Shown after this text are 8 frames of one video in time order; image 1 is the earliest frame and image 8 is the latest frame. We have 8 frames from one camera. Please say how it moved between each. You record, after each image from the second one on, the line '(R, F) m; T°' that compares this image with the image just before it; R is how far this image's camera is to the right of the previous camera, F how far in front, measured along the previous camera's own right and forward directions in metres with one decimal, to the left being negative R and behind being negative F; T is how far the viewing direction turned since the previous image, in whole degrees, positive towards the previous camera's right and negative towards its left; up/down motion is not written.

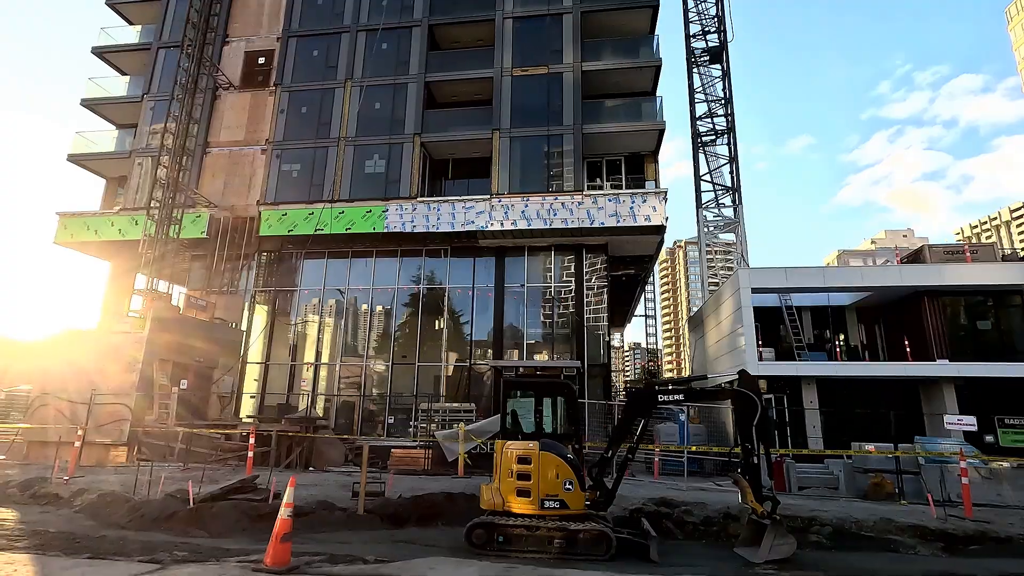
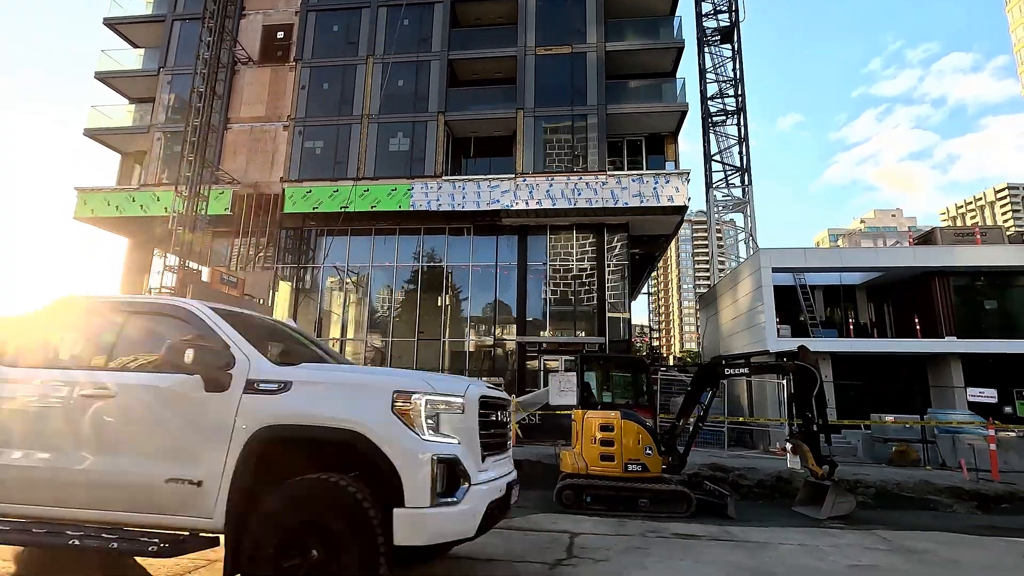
(-1.4, -0.5) m; +1°
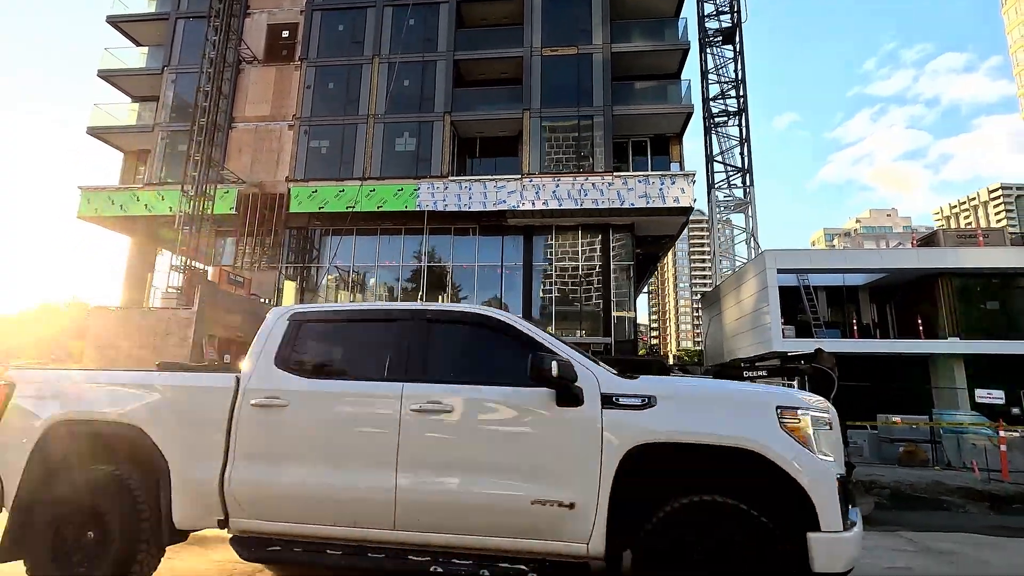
(-0.4, -0.1) m; 0°
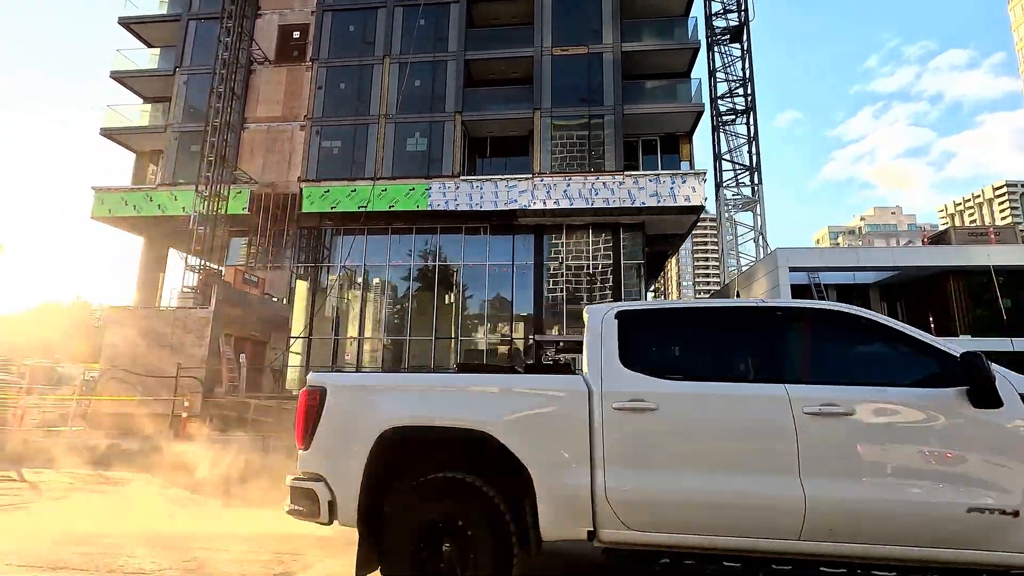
(-0.4, -0.1) m; 0°
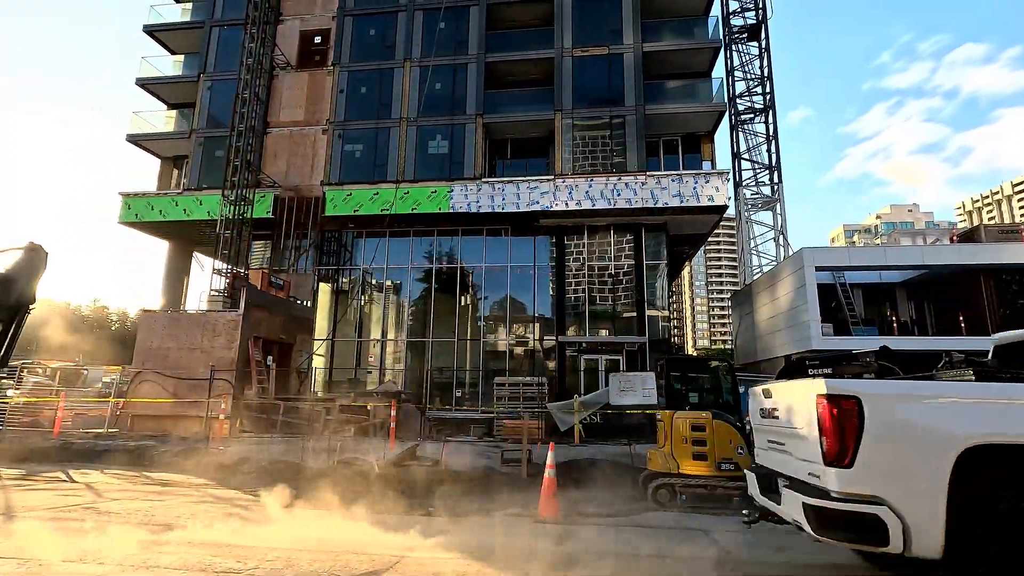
(-0.5, 0.0) m; -1°
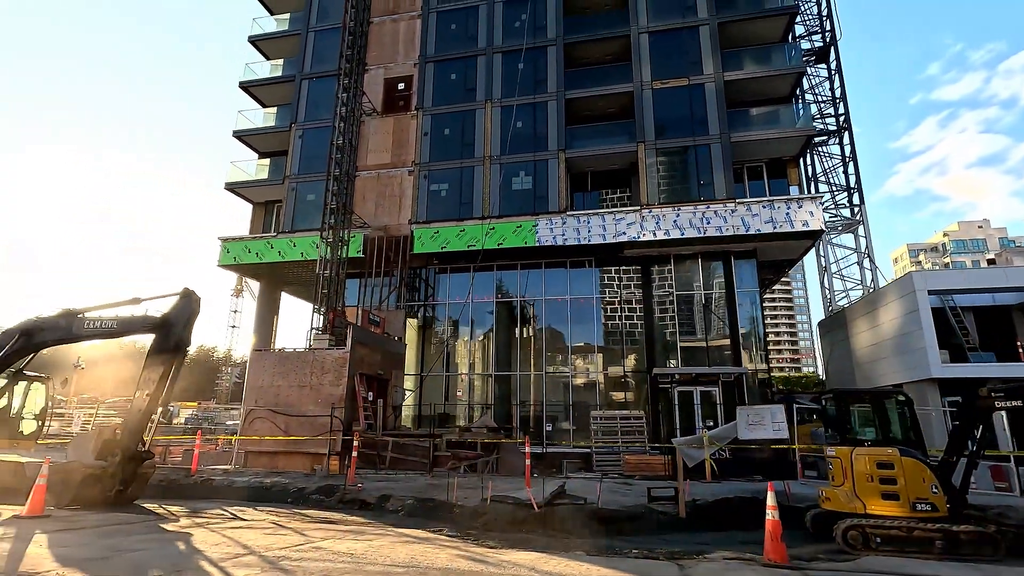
(-1.9, -0.2) m; -4°
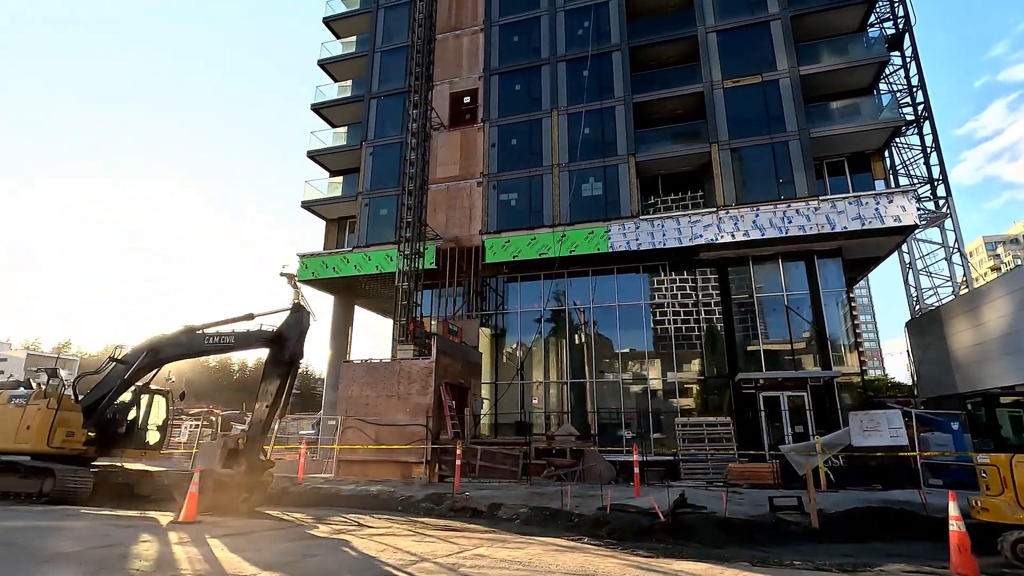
(-1.2, -0.1) m; -5°
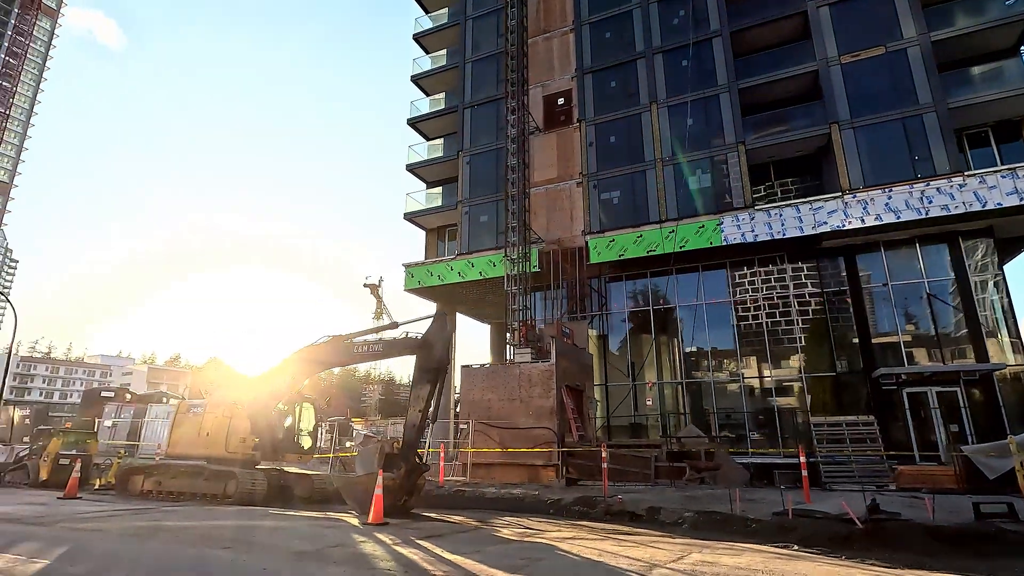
(-1.6, 0.0) m; -7°
